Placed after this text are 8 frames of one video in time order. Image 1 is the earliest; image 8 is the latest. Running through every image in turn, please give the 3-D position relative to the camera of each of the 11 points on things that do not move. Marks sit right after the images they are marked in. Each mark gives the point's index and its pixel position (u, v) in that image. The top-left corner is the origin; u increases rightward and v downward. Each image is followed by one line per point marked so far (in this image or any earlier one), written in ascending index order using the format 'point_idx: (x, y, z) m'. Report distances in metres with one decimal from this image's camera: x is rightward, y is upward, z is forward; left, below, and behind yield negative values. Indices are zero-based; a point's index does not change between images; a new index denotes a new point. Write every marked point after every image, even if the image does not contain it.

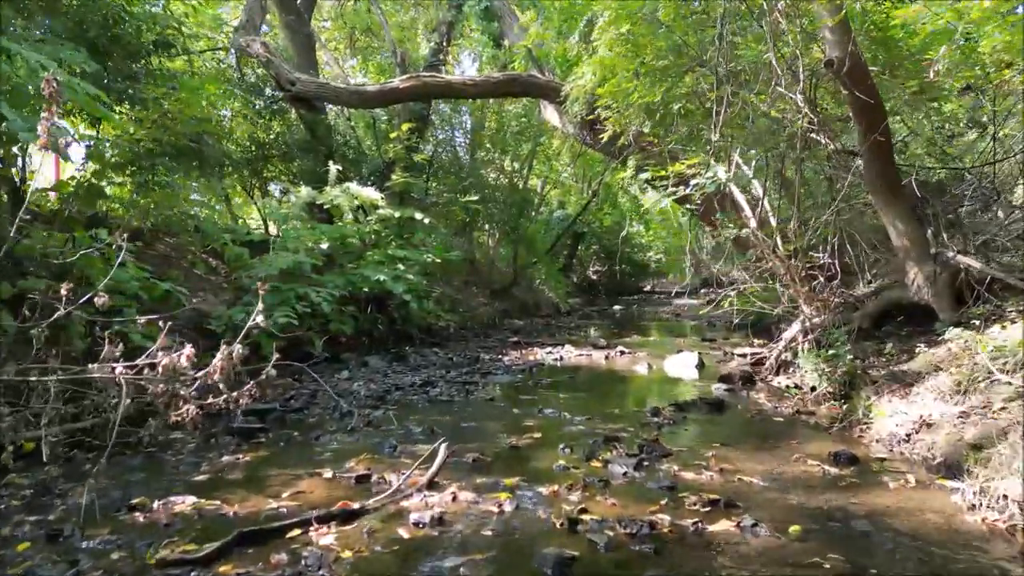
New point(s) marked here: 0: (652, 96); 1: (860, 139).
0: (+1.4, +1.9, +6.6) m
1: (+2.8, +1.2, +5.3) m
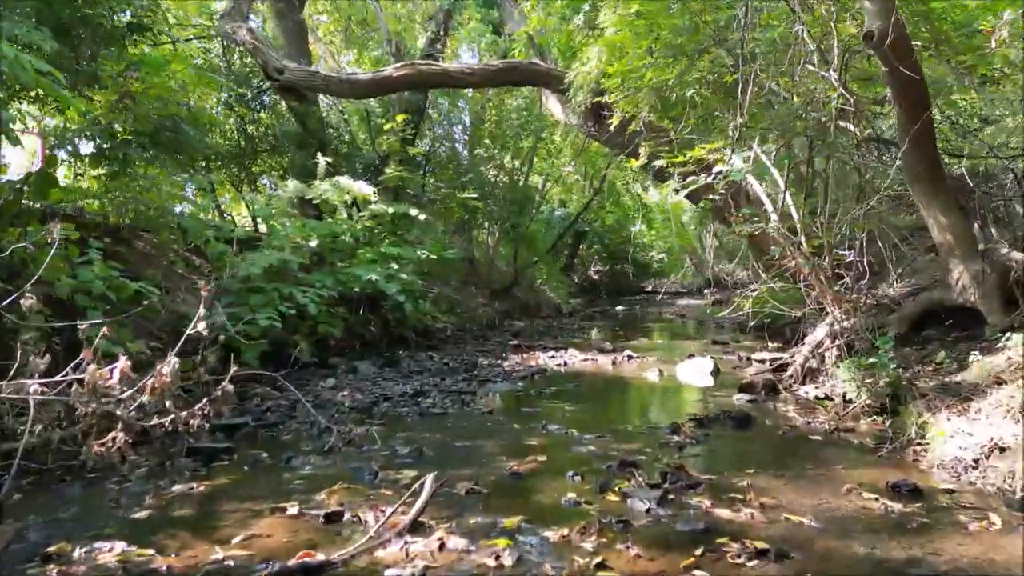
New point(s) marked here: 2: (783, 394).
0: (+1.4, +1.9, +6.1) m
1: (+2.8, +1.2, +4.8) m
2: (+2.2, -0.9, +5.4) m
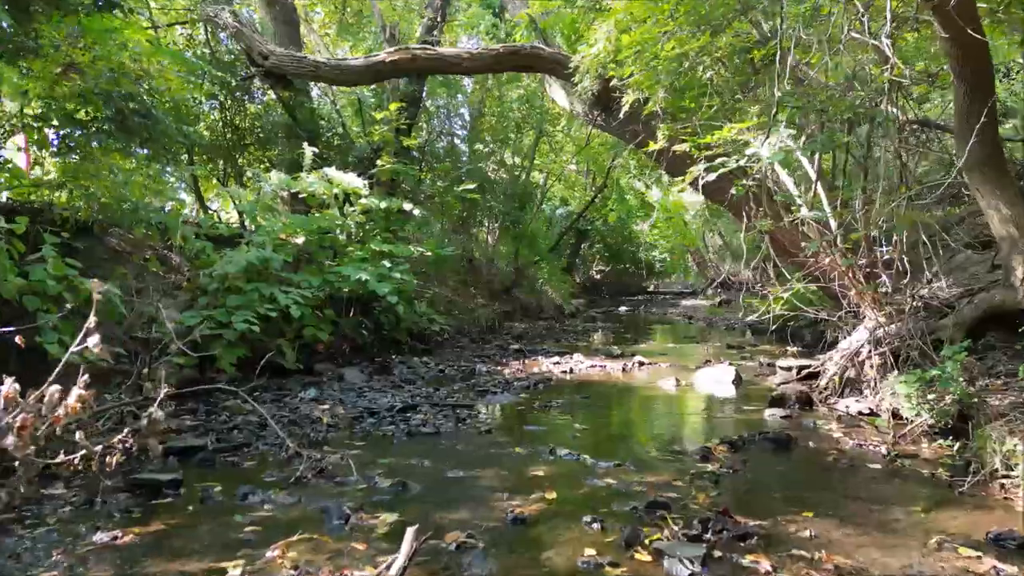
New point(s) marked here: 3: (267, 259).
0: (+1.4, +1.9, +5.5) m
1: (+2.8, +1.2, +4.2) m
2: (+2.3, -0.9, +4.8) m
3: (-2.6, +0.3, +7.1) m
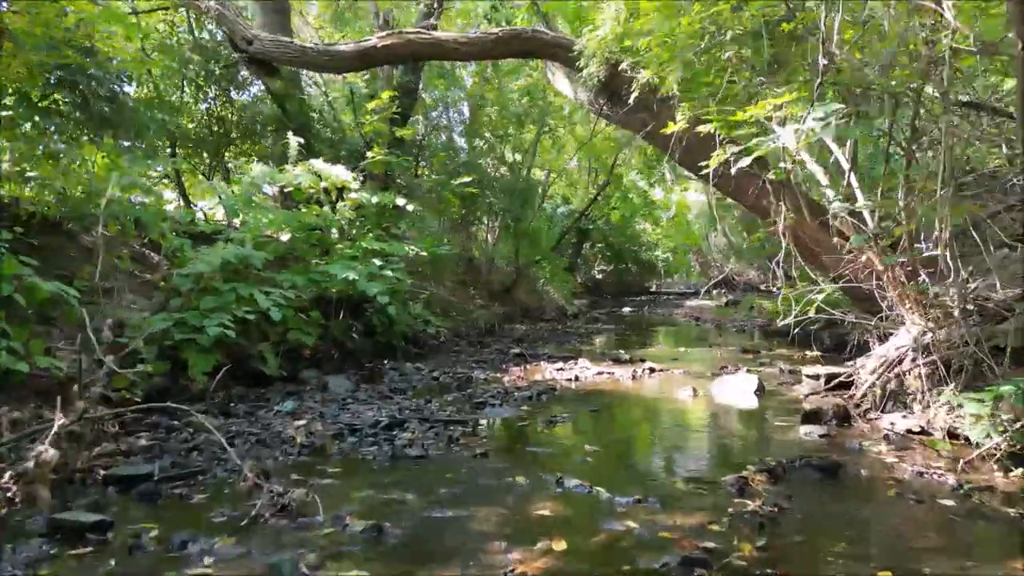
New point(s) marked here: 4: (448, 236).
0: (+1.4, +1.9, +4.9) m
1: (+2.8, +1.2, +3.6) m
2: (+2.3, -0.9, +4.3) m
3: (-2.6, +0.3, +6.5) m
4: (-1.1, +0.9, +11.3) m
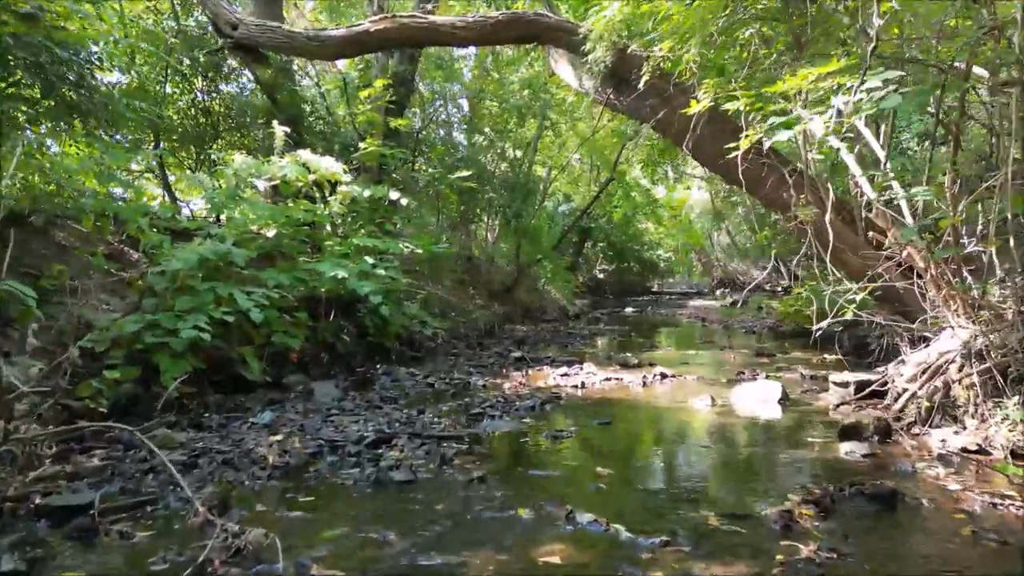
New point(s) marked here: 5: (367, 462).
0: (+1.5, +1.9, +4.5) m
1: (+2.9, +1.2, +3.2) m
2: (+2.3, -0.9, +3.8) m
3: (-2.6, +0.3, +6.1) m
4: (-1.1, +0.9, +10.8) m
5: (-0.7, -0.9, +3.4) m
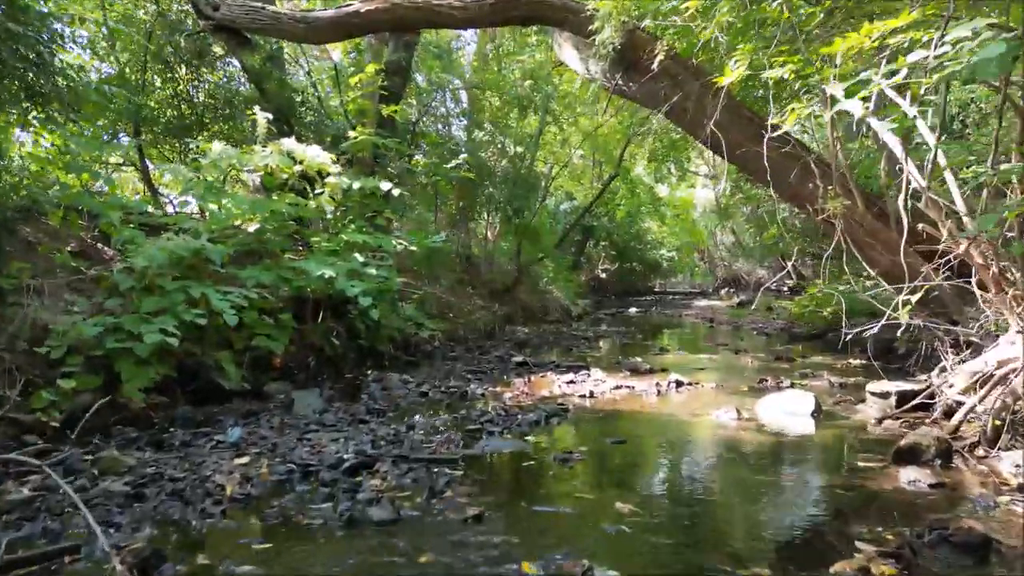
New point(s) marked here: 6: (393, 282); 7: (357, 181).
0: (+1.5, +1.9, +3.9) m
1: (+2.9, +1.2, +2.6) m
2: (+2.3, -0.9, +3.3) m
3: (-2.6, +0.3, +5.5) m
4: (-1.1, +0.9, +10.3) m
5: (-0.7, -0.9, +2.9) m
6: (-1.3, +0.1, +7.1) m
7: (-1.7, +1.2, +7.4) m
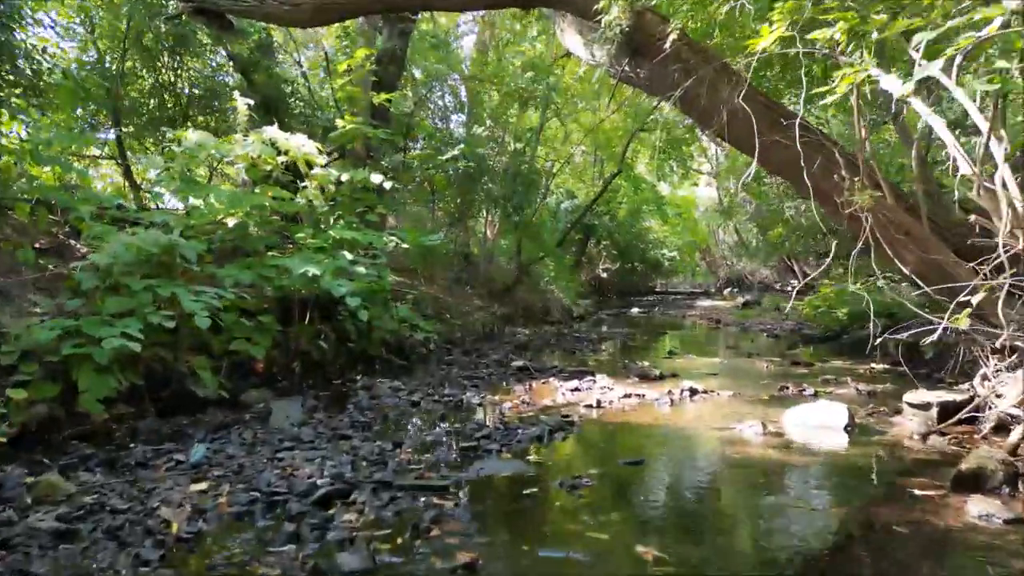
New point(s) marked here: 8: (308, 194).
0: (+1.5, +1.9, +3.5) m
1: (+2.9, +1.2, +2.2) m
2: (+2.3, -0.9, +2.8) m
3: (-2.6, +0.3, +5.1) m
4: (-1.1, +0.9, +9.8) m
5: (-0.7, -0.9, +2.4) m
6: (-1.3, +0.1, +6.6) m
7: (-1.7, +1.2, +7.0) m
8: (-2.1, +1.0, +6.7) m
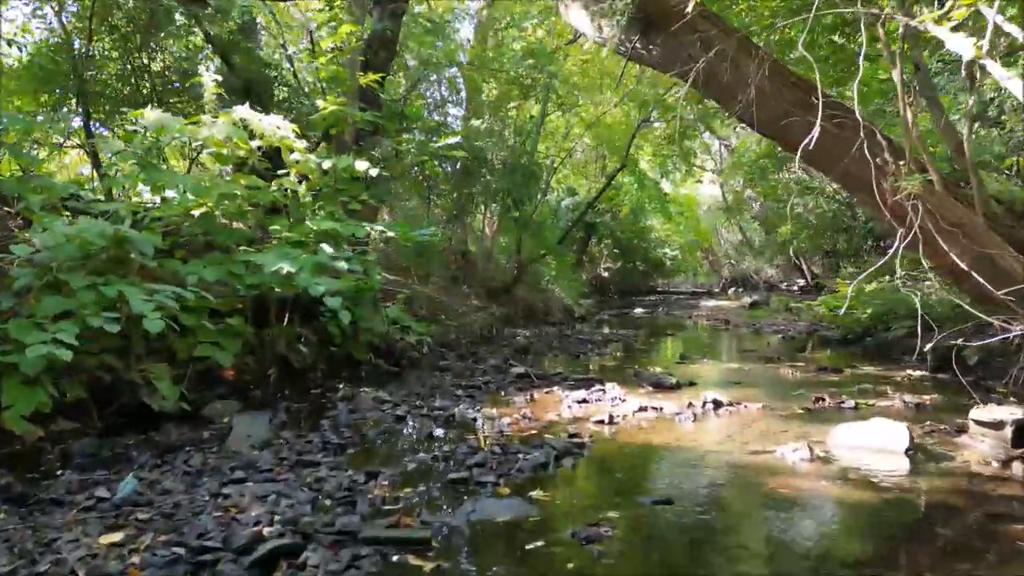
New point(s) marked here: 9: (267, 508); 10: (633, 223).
0: (+1.5, +1.9, +2.8) m
1: (+2.9, +1.2, +1.5) m
2: (+2.3, -0.9, +2.2) m
3: (-2.6, +0.3, +4.5) m
4: (-1.1, +0.9, +9.2) m
5: (-0.7, -0.9, +1.8) m
6: (-1.3, +0.1, +6.0) m
7: (-1.8, +1.2, +6.3) m
8: (-2.1, +1.0, +6.1) m
9: (-1.0, -0.8, +2.6) m
10: (+3.7, +1.9, +19.6) m
